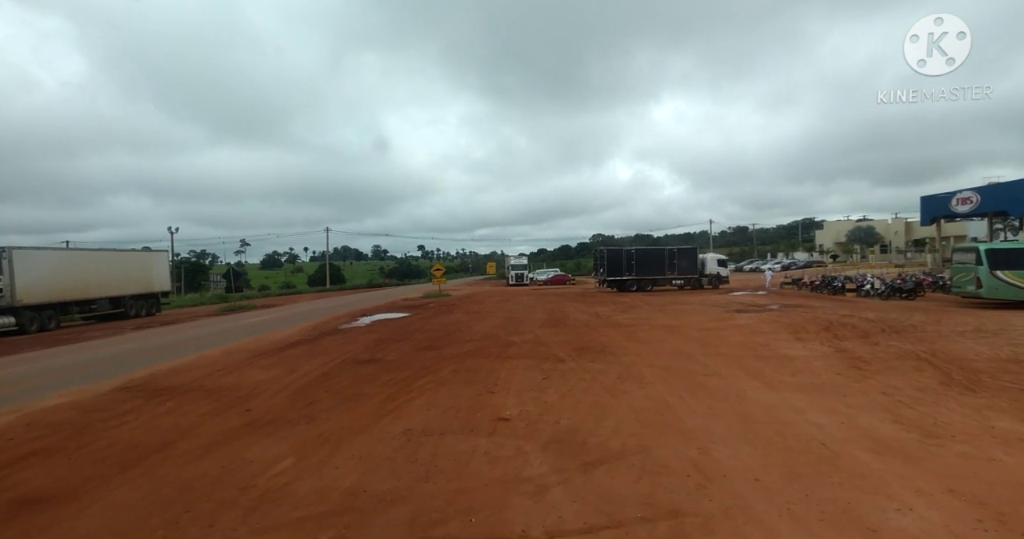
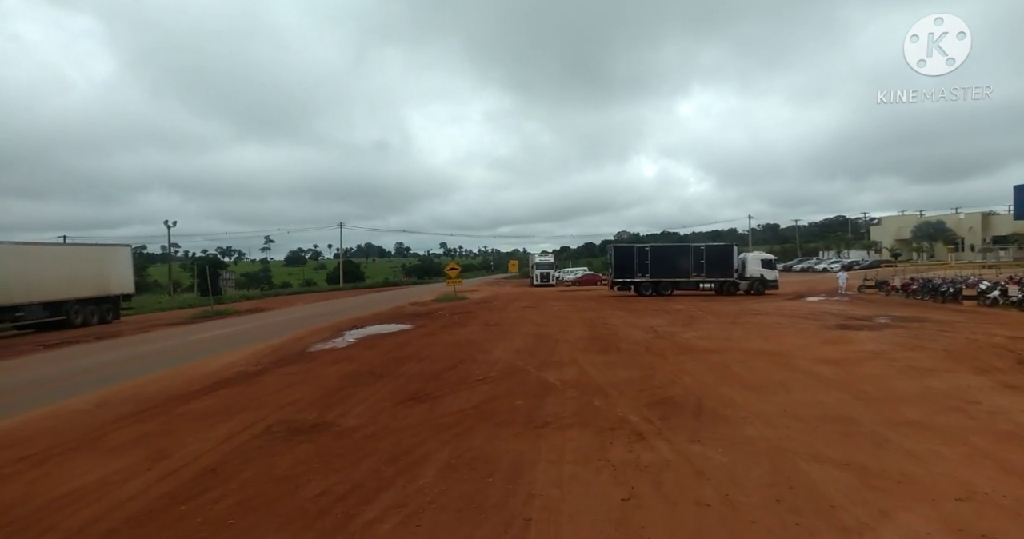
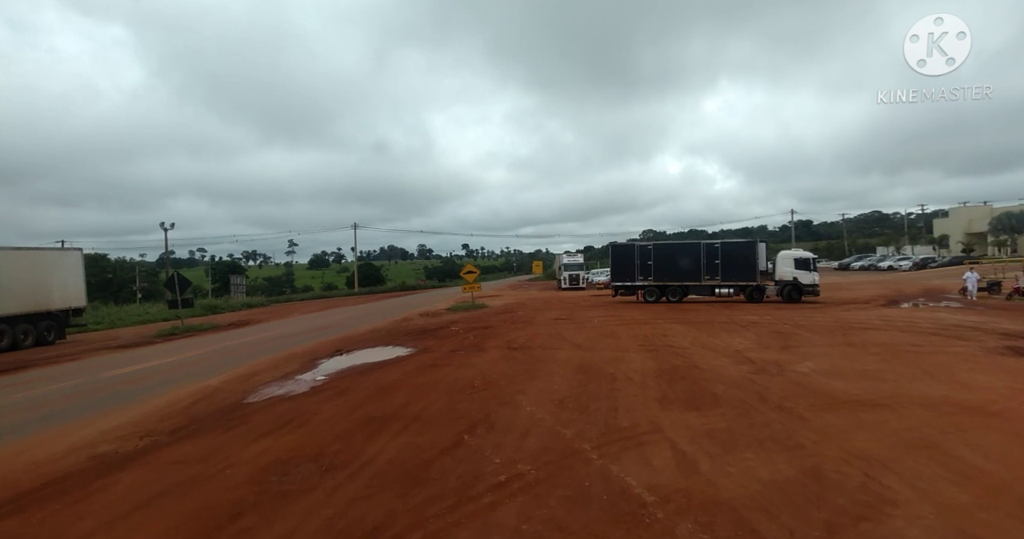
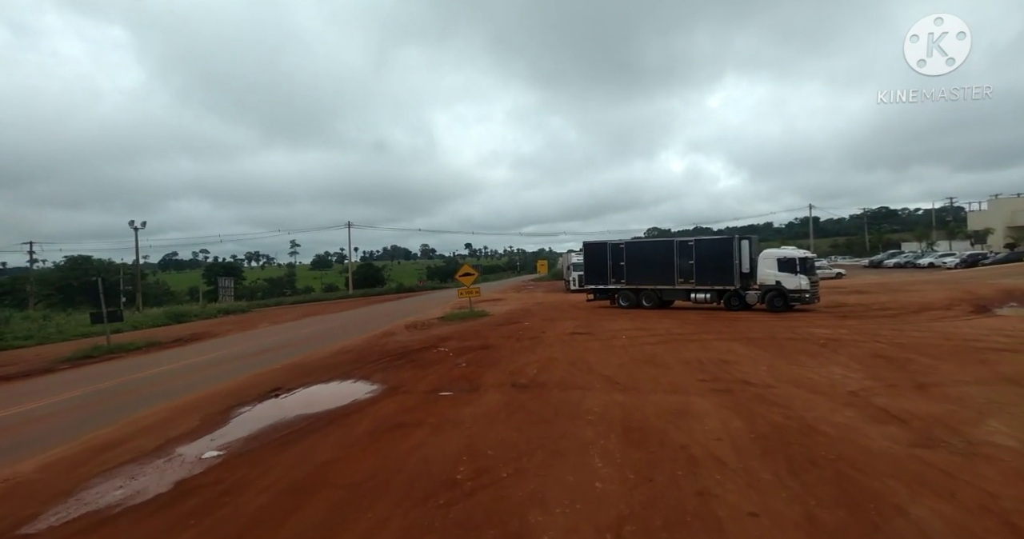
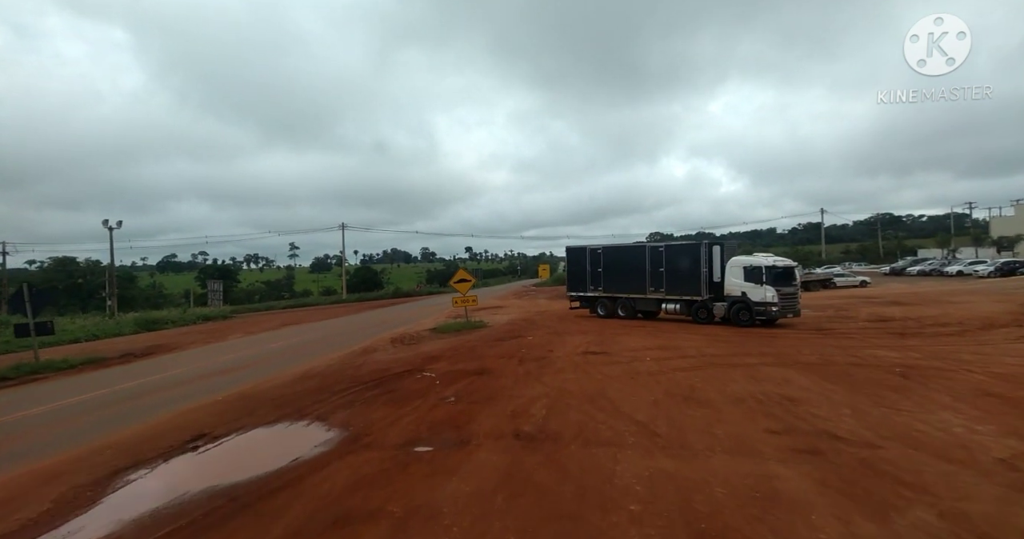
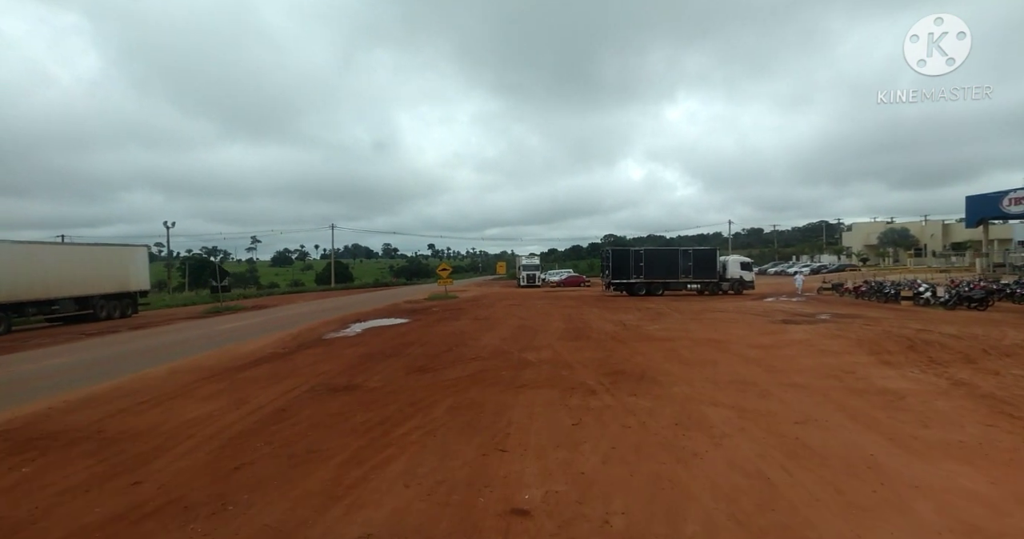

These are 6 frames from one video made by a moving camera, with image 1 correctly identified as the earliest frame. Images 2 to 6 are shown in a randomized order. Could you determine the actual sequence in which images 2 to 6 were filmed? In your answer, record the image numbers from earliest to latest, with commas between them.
6, 2, 3, 4, 5
